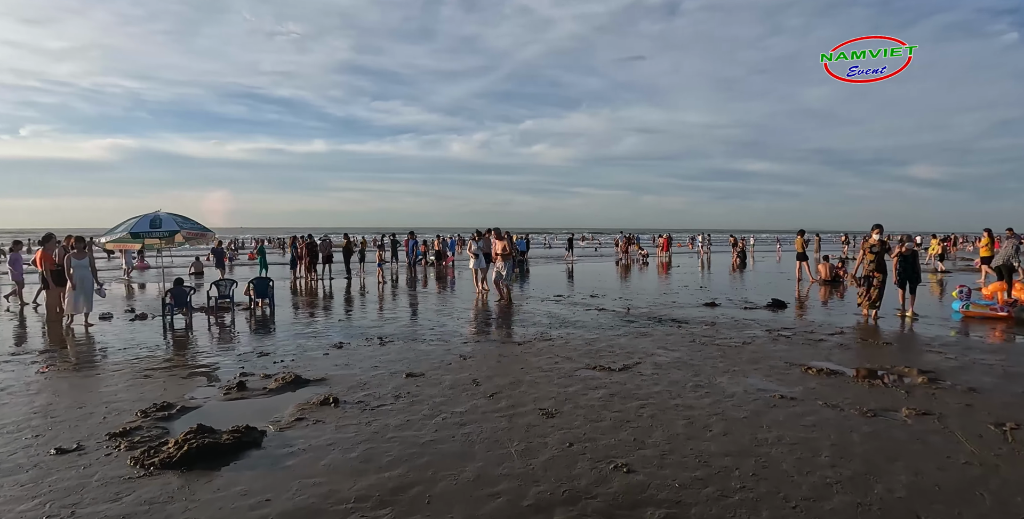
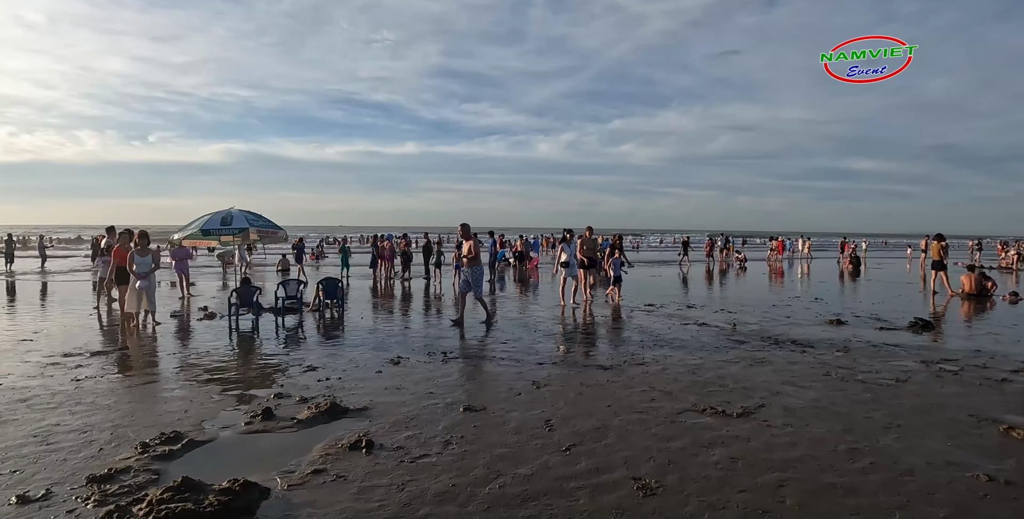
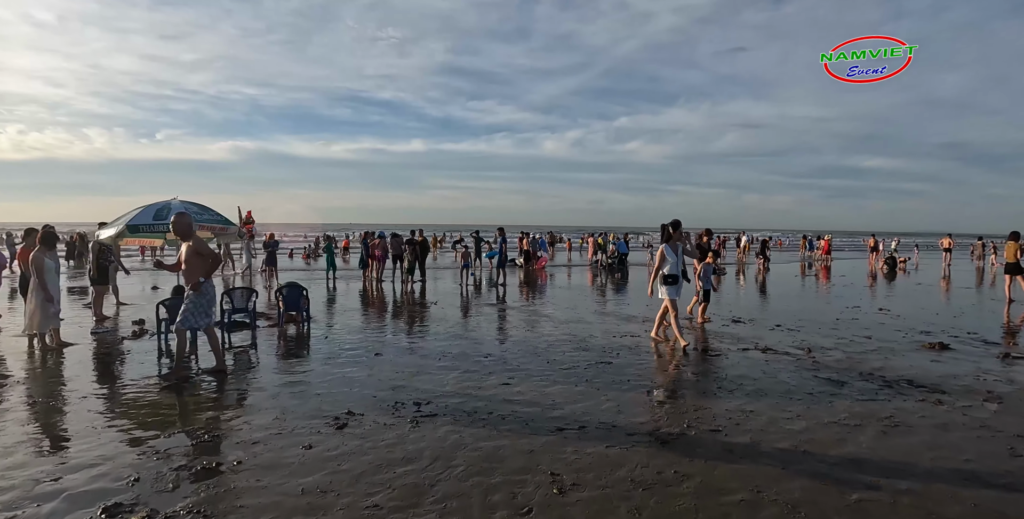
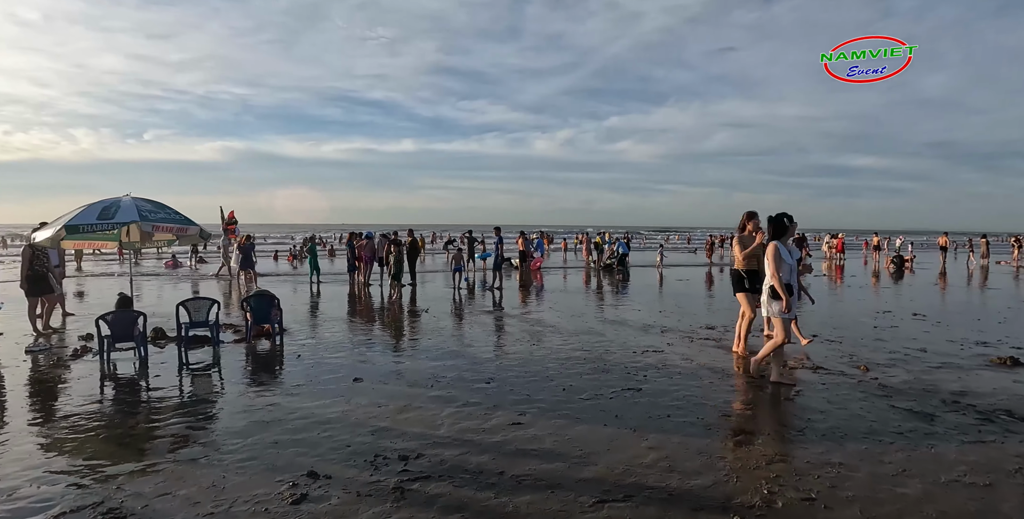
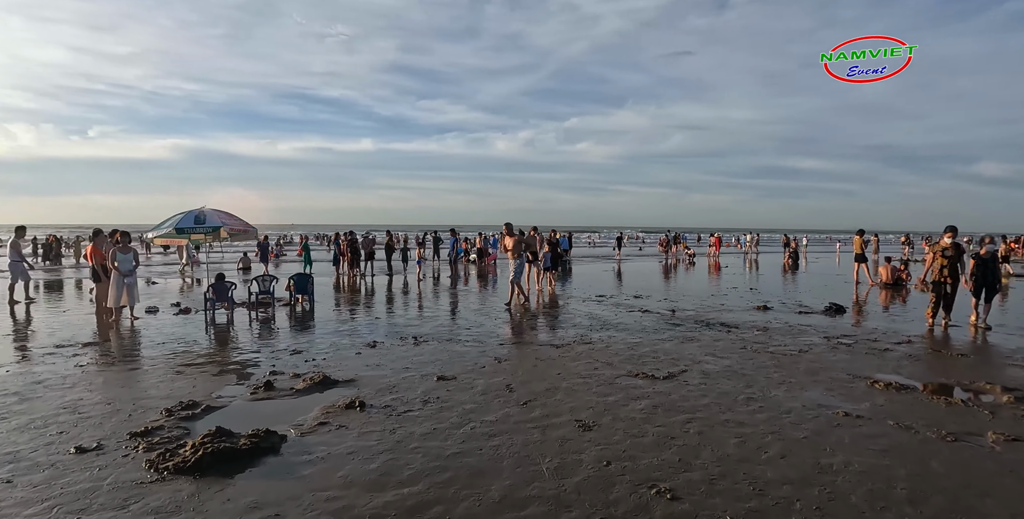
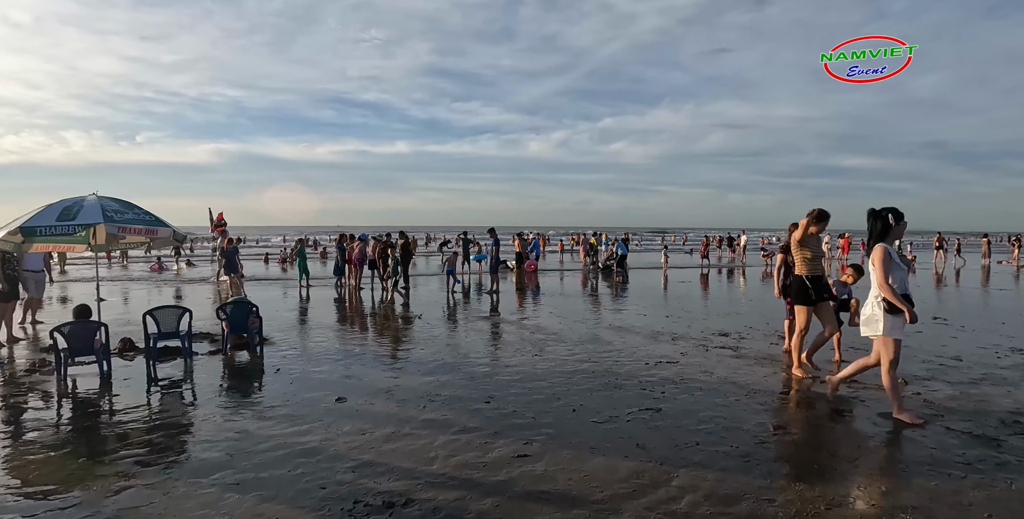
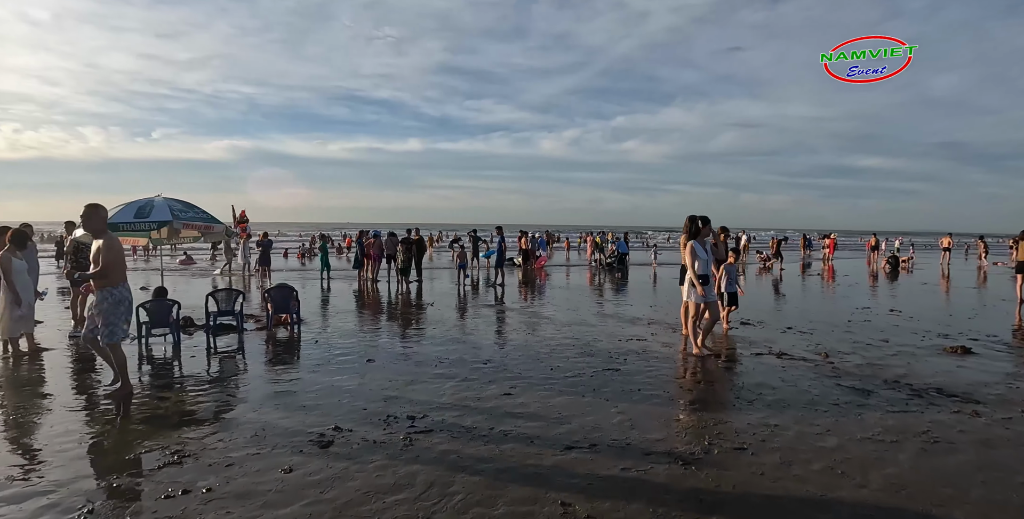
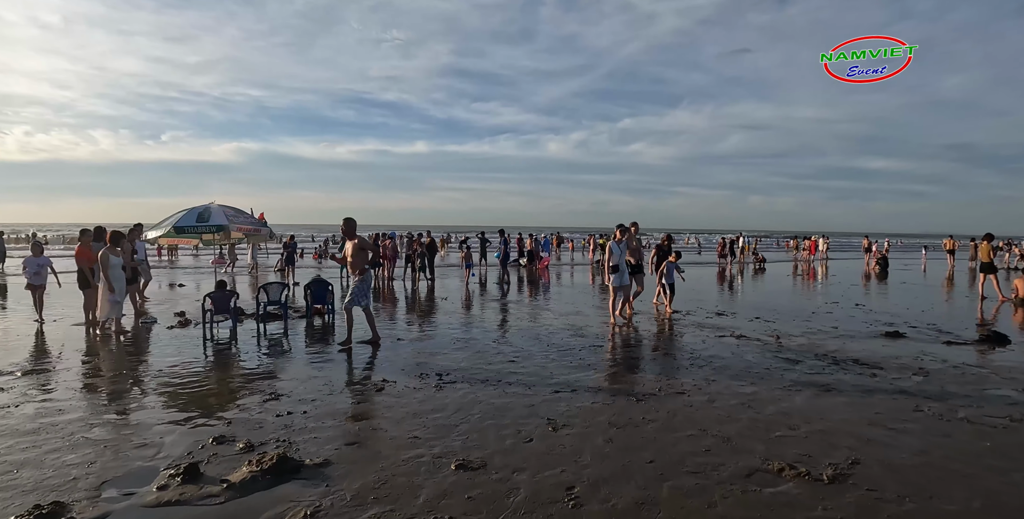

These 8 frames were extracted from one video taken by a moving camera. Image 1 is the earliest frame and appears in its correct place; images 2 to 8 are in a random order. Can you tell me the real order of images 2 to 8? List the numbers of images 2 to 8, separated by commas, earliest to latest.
5, 2, 8, 3, 7, 4, 6
